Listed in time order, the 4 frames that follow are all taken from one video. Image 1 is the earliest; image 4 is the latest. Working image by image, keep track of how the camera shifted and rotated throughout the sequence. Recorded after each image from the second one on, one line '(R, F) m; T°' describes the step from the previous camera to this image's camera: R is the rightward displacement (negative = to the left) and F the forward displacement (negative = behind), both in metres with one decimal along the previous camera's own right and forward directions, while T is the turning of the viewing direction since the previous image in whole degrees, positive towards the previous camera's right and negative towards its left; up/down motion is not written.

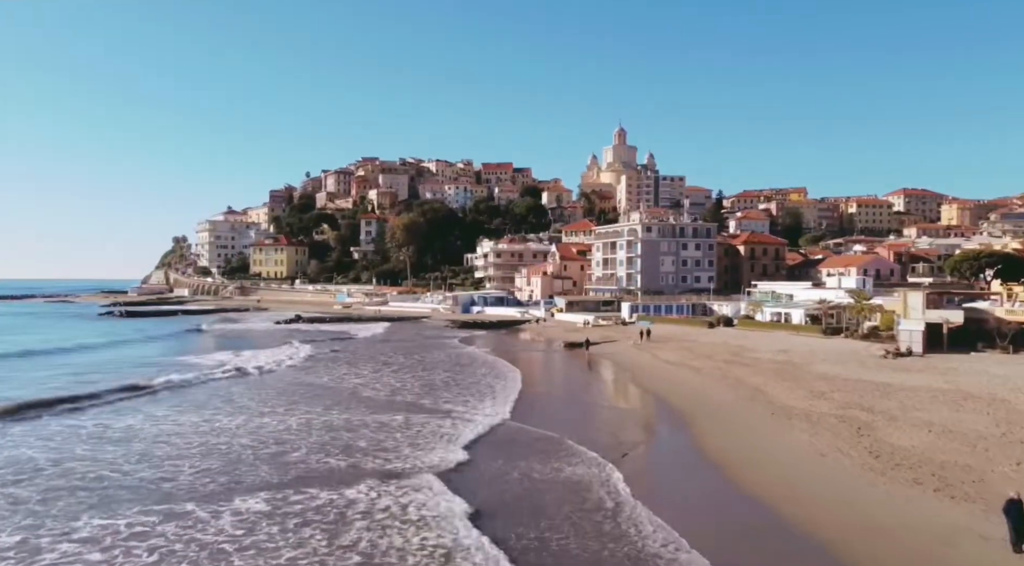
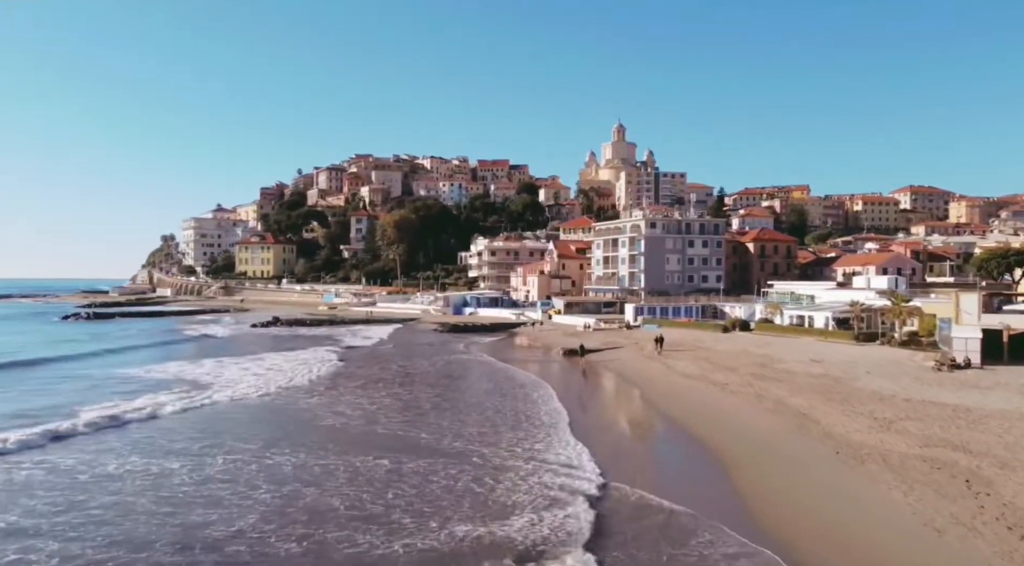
(+0.3, +5.6) m; 0°
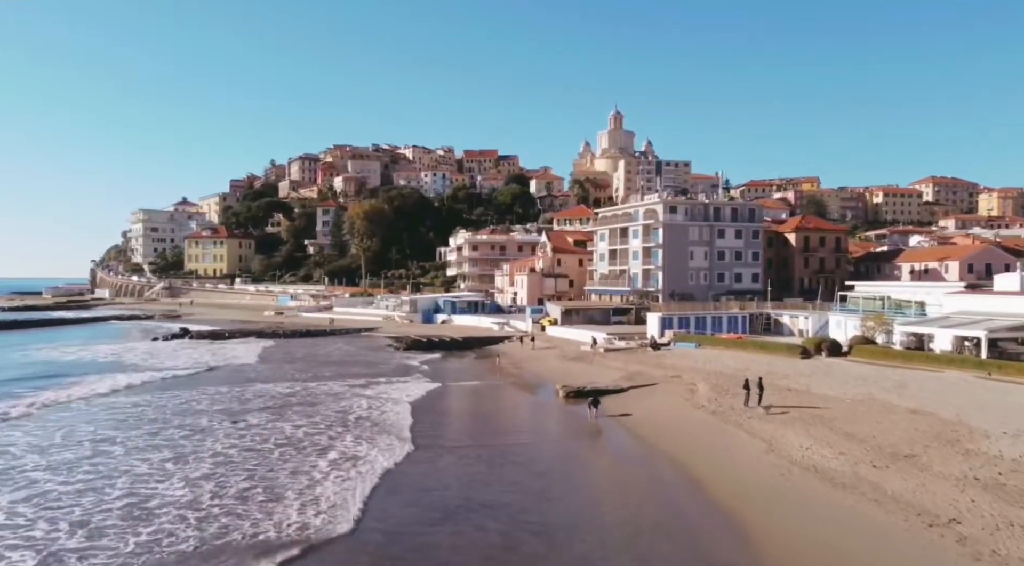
(+0.7, +17.1) m; +1°
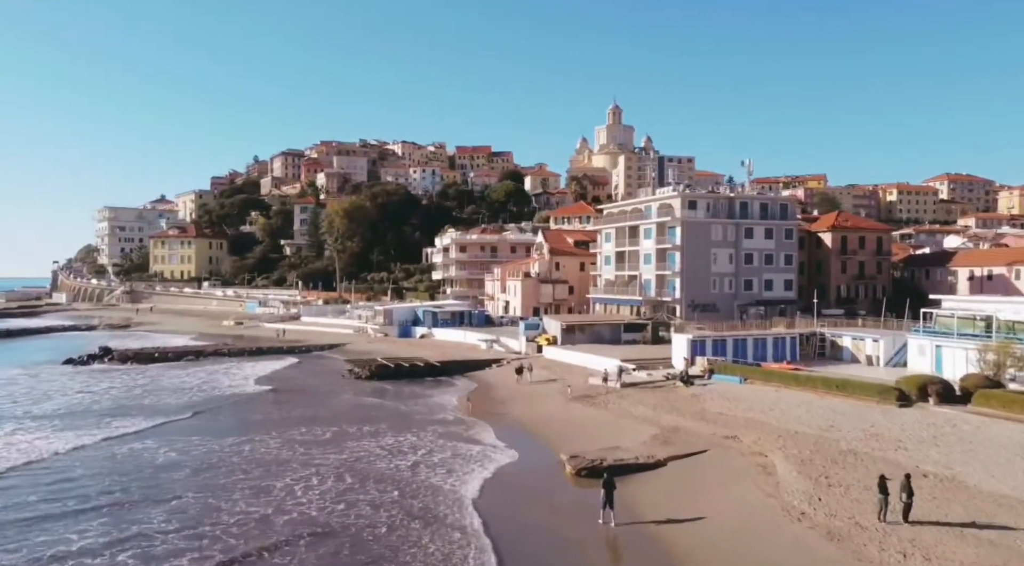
(+0.3, +9.8) m; 0°
